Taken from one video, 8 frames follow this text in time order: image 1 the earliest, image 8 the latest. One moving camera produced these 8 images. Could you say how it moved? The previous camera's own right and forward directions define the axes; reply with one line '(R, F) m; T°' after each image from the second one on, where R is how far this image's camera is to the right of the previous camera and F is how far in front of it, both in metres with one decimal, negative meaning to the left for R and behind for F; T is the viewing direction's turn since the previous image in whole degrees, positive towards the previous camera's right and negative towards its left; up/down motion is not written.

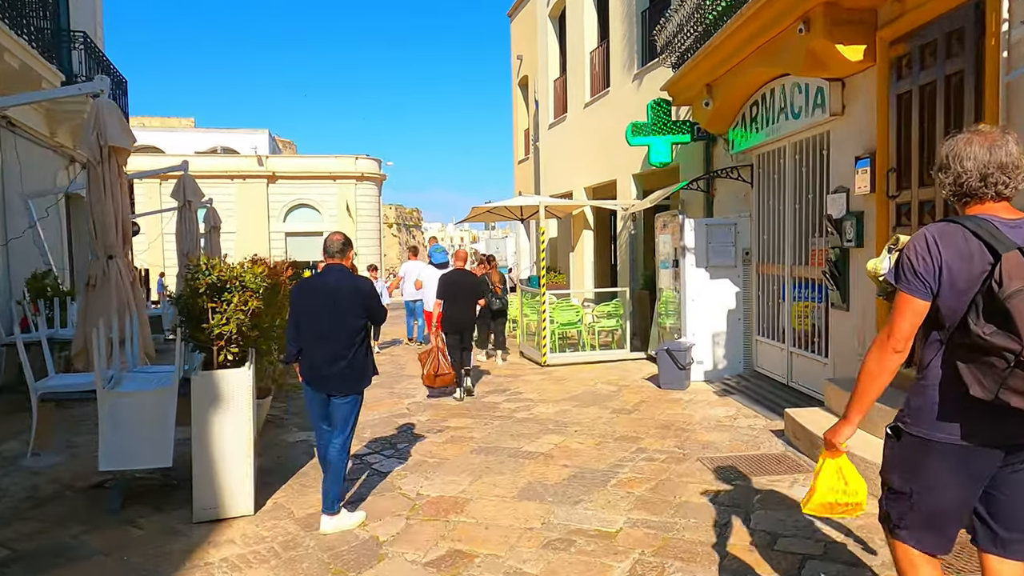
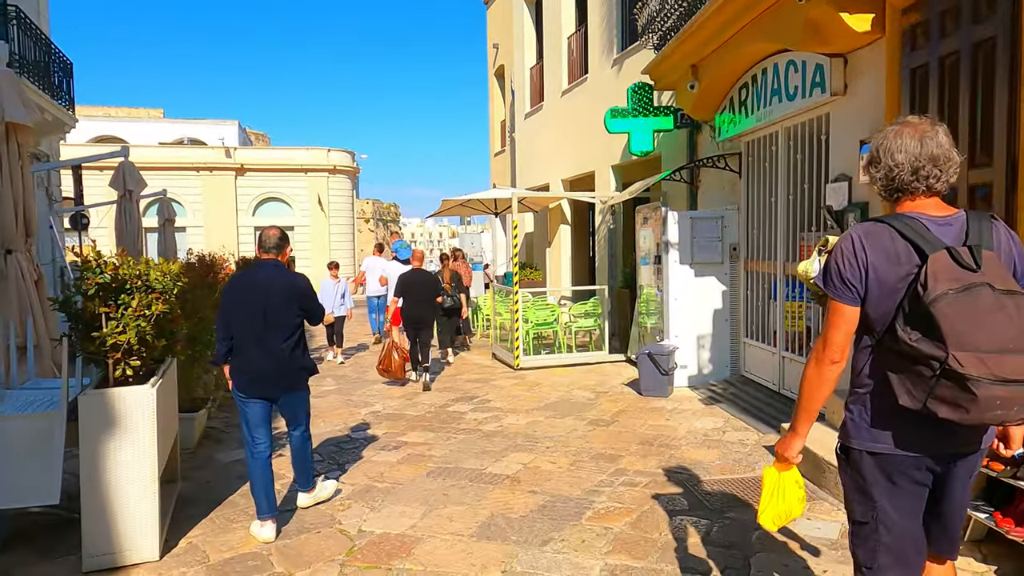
(+0.1, +0.7) m; +2°
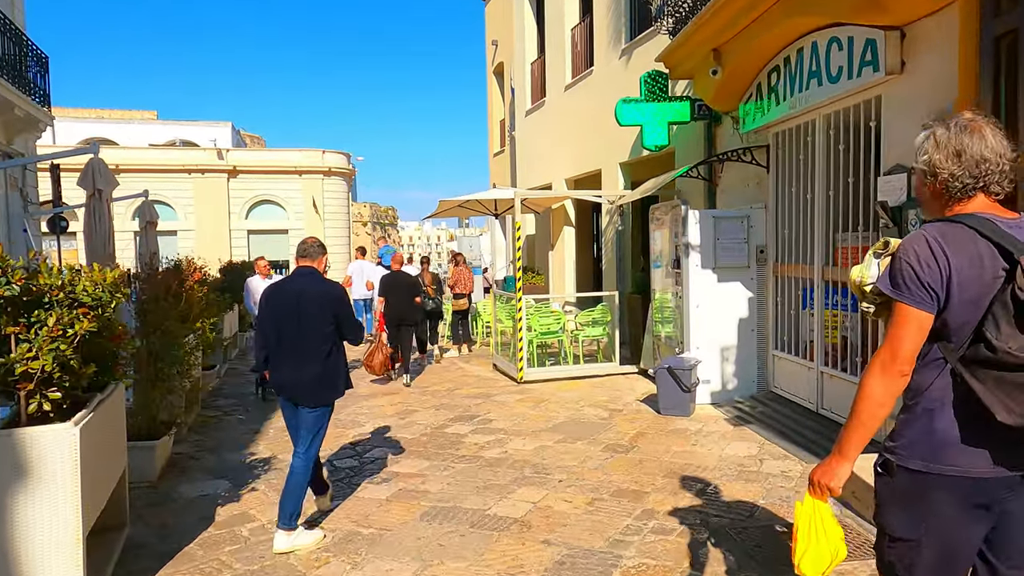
(-0.1, +0.7) m; 0°
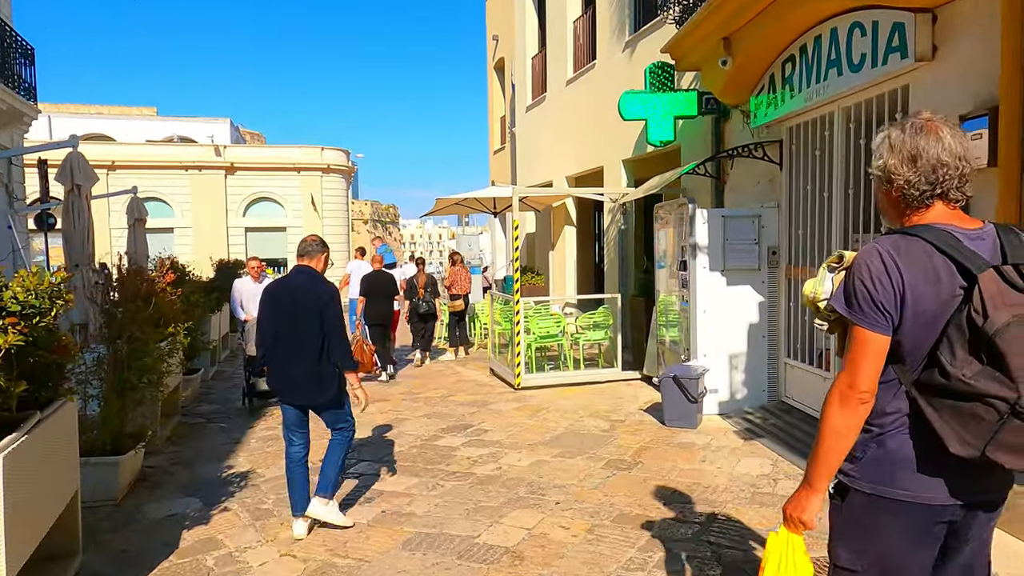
(+0.1, +0.4) m; 0°
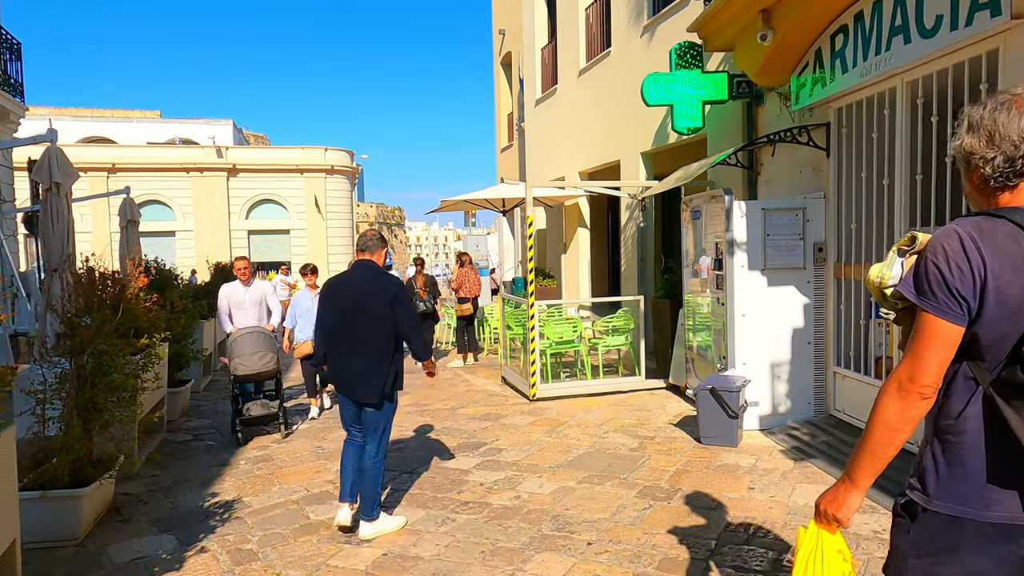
(-0.1, +0.6) m; -1°
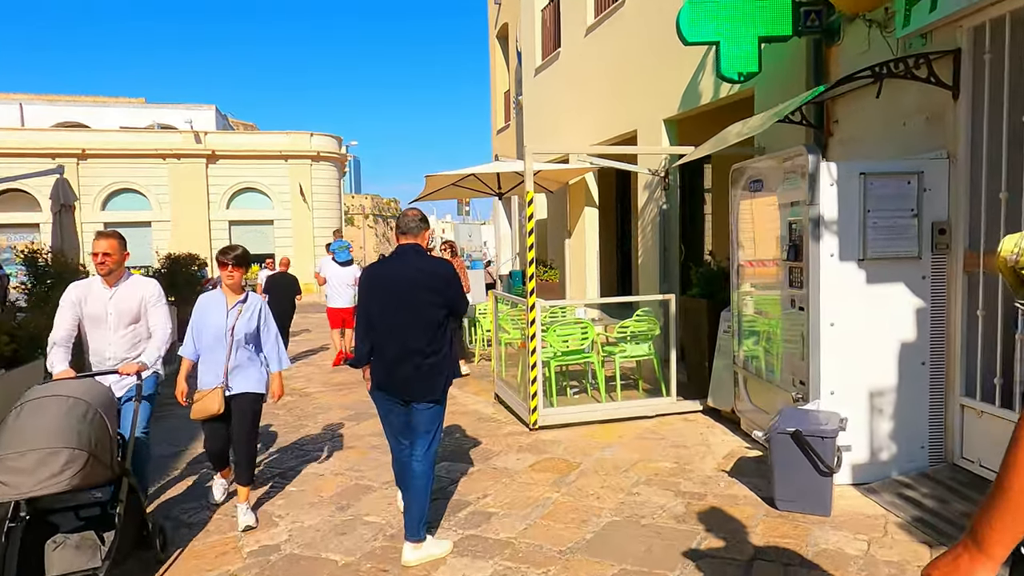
(0.0, +1.7) m; 0°
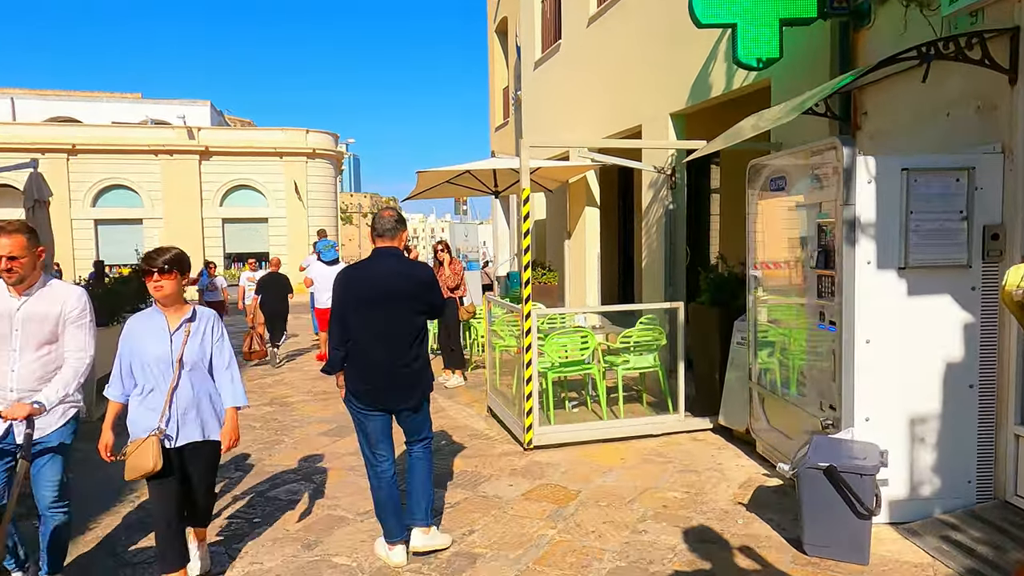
(0.0, +0.5) m; 0°
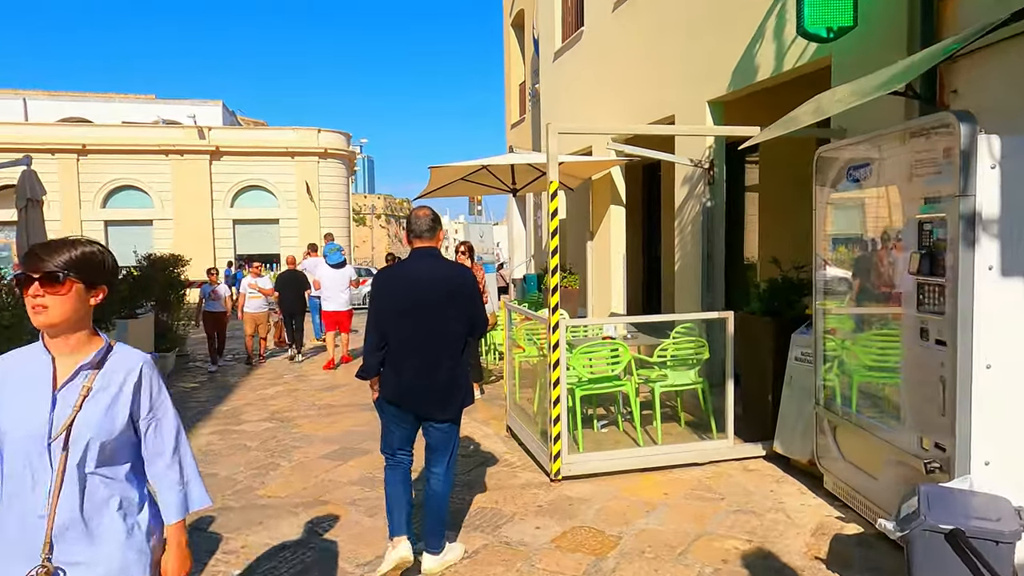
(-0.1, +0.7) m; -1°
